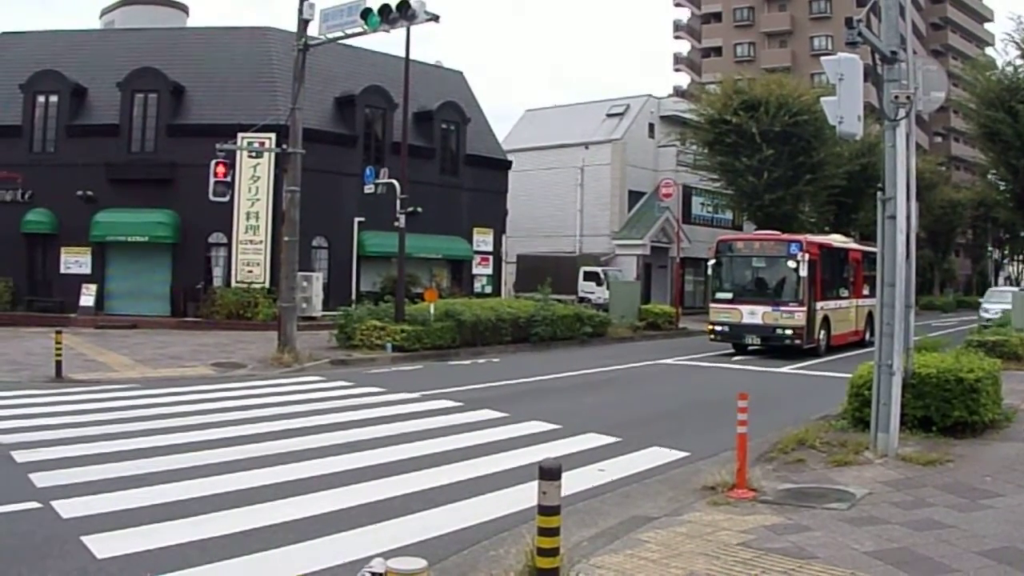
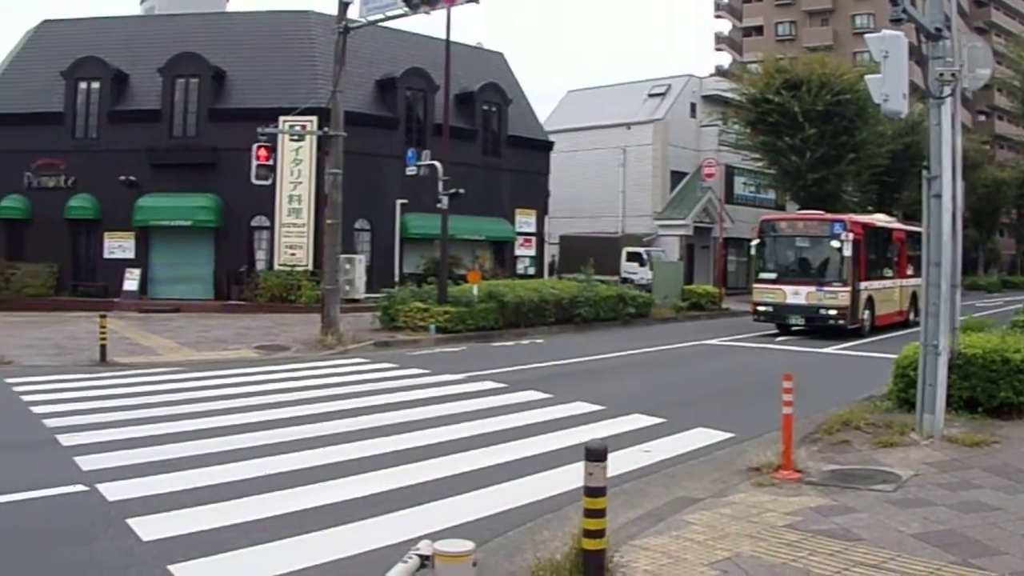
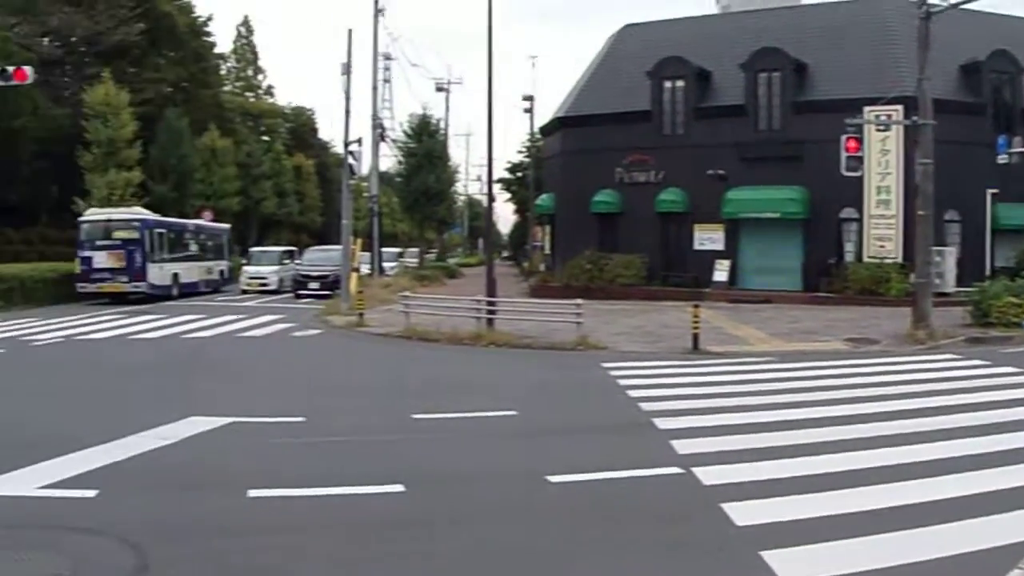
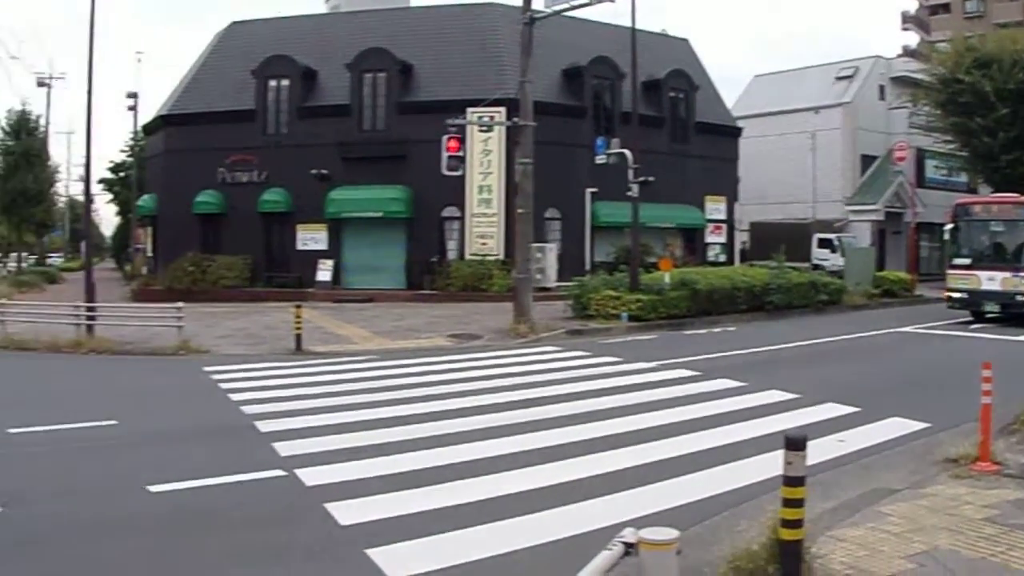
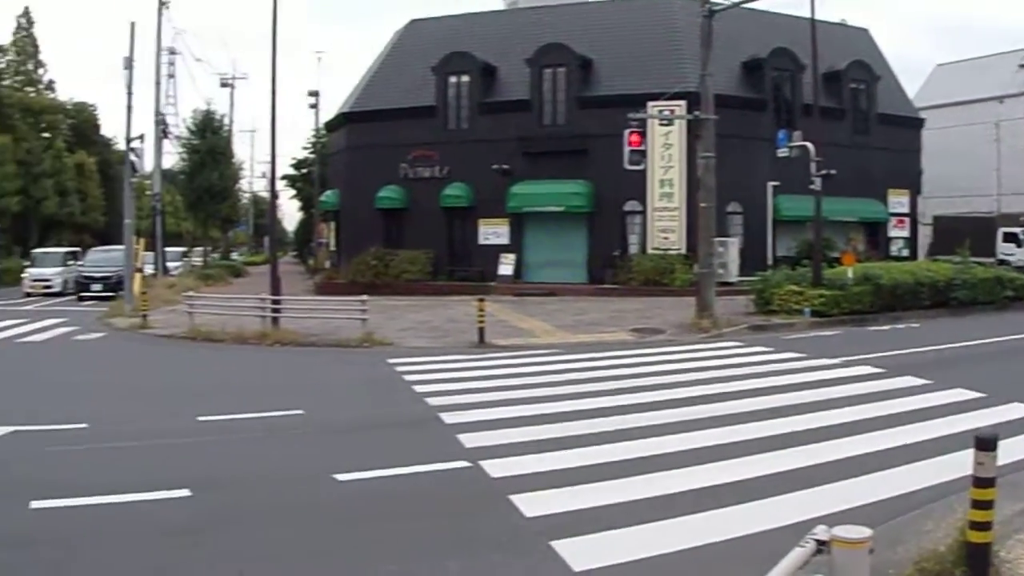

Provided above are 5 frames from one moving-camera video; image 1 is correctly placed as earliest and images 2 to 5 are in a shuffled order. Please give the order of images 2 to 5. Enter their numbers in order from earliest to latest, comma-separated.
2, 4, 5, 3
